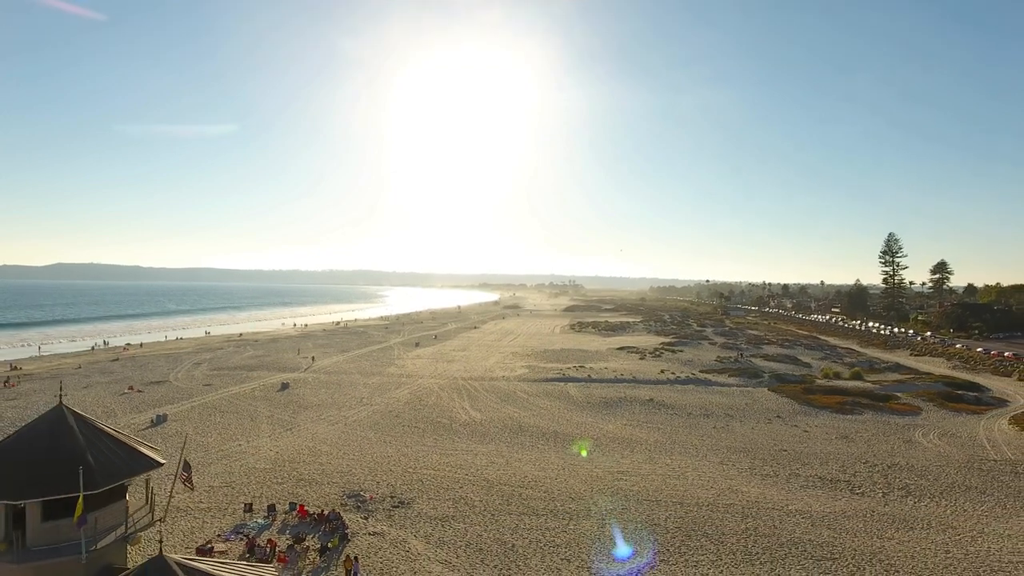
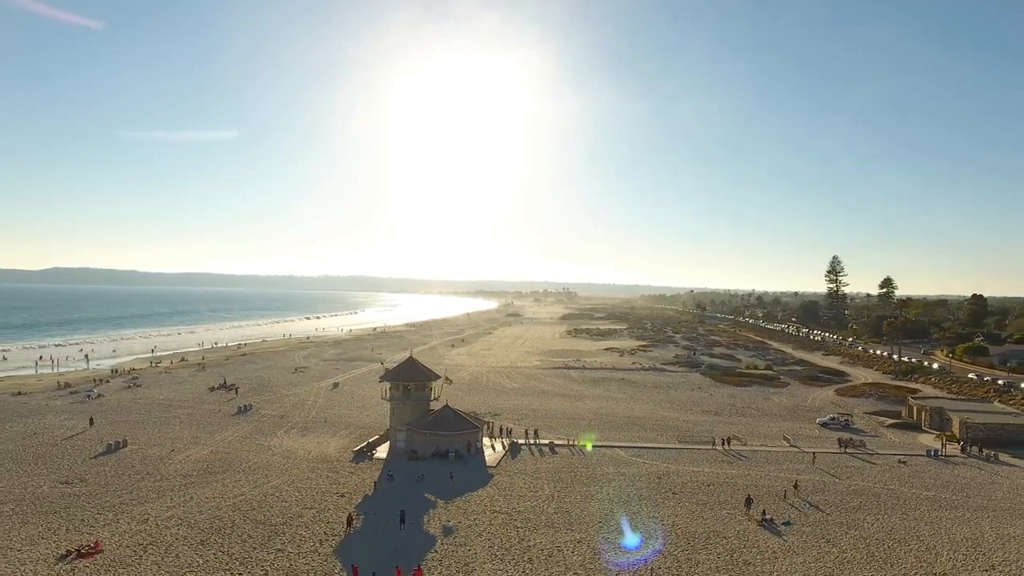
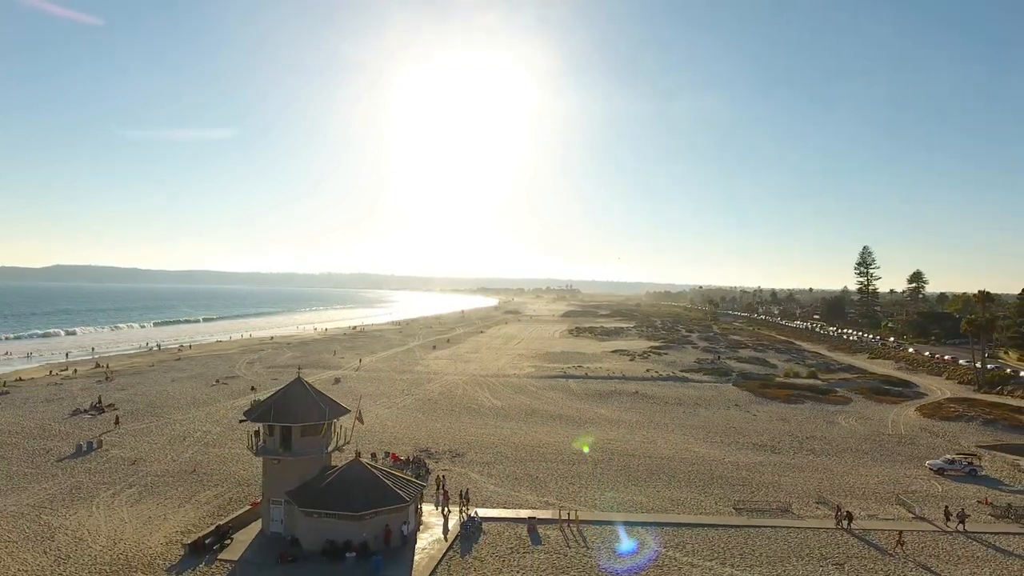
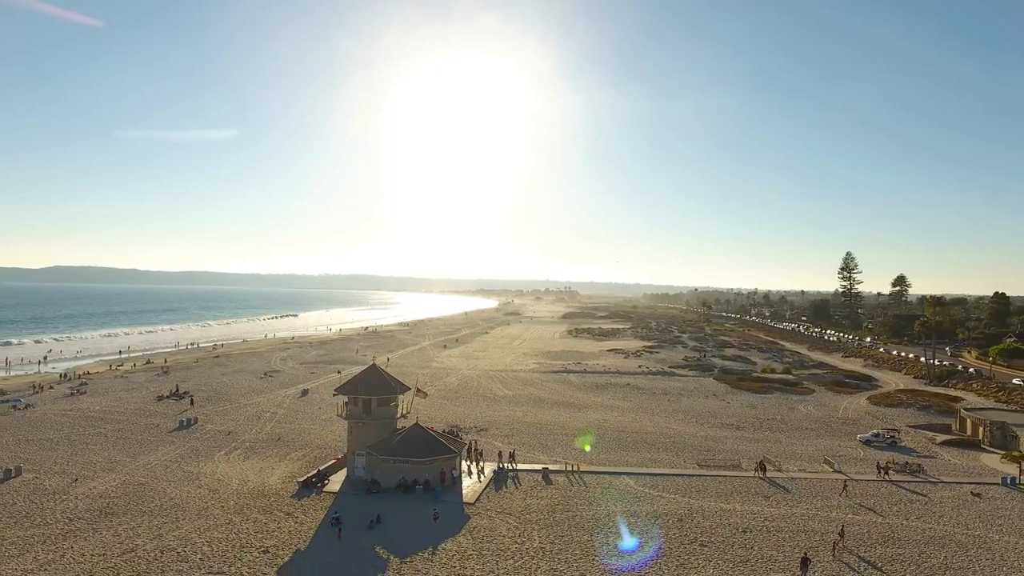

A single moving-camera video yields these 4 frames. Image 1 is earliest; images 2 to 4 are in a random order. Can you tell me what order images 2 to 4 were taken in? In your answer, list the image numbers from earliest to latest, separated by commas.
3, 4, 2
